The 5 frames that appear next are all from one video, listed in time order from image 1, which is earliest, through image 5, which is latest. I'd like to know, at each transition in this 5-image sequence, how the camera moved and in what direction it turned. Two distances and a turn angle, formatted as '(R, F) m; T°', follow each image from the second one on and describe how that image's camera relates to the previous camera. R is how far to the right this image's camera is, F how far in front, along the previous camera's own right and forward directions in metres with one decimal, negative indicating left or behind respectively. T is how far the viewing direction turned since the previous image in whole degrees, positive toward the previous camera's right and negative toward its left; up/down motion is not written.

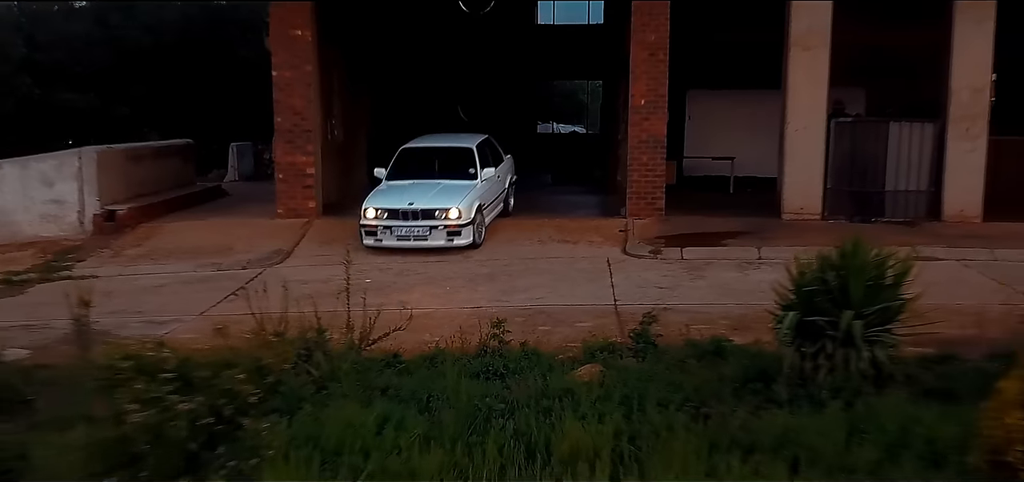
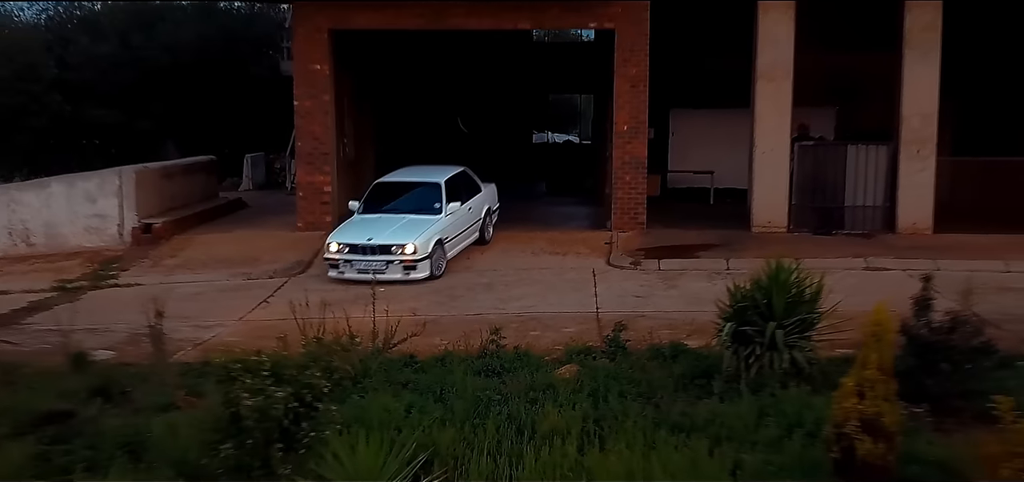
(0.0, -1.5) m; 0°
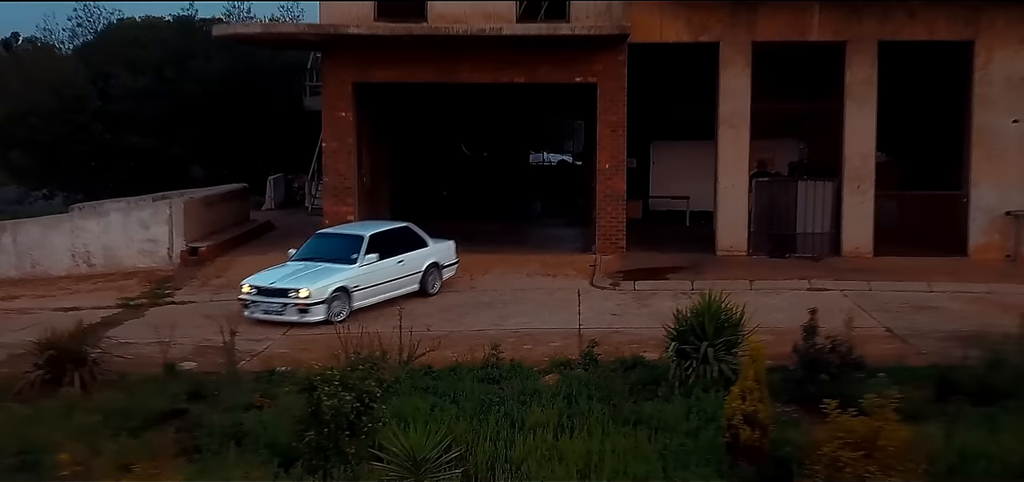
(0.0, -2.3) m; 0°
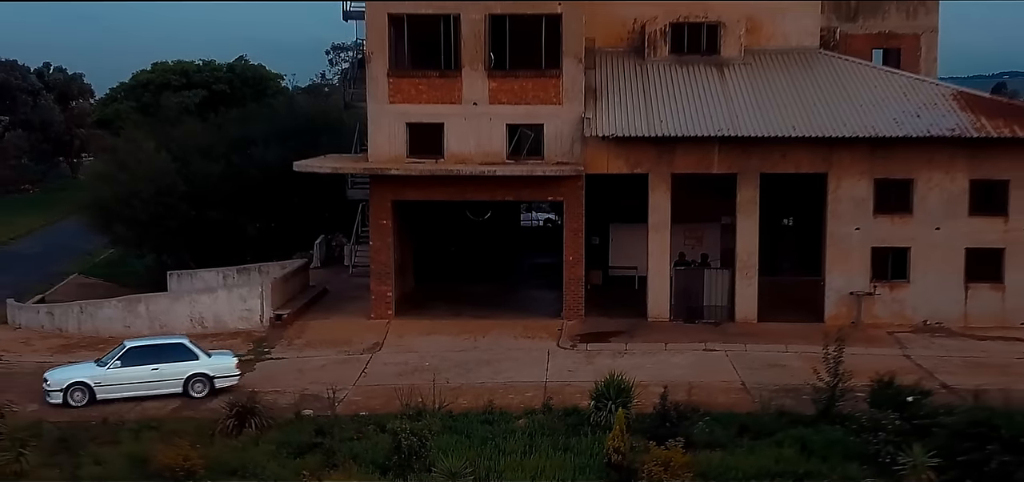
(+0.2, -7.2) m; 0°
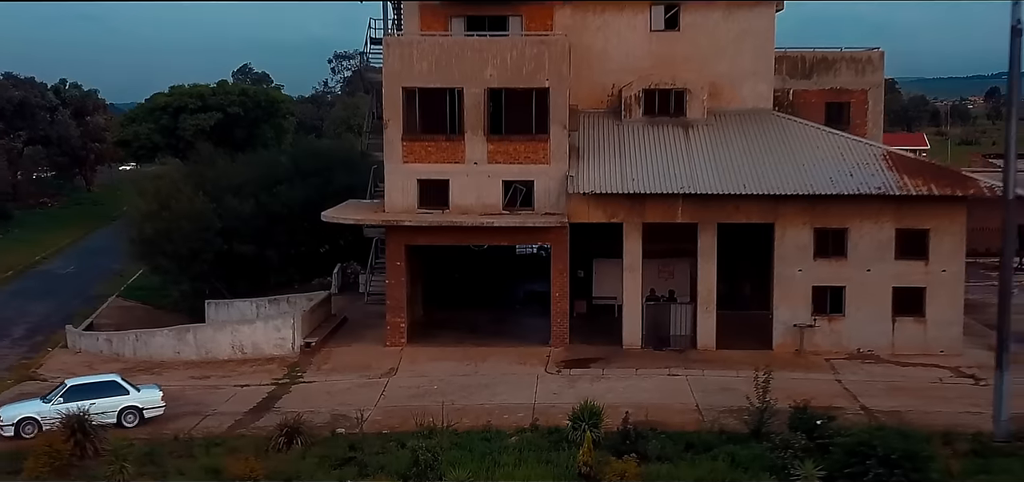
(+0.1, -4.2) m; 0°
